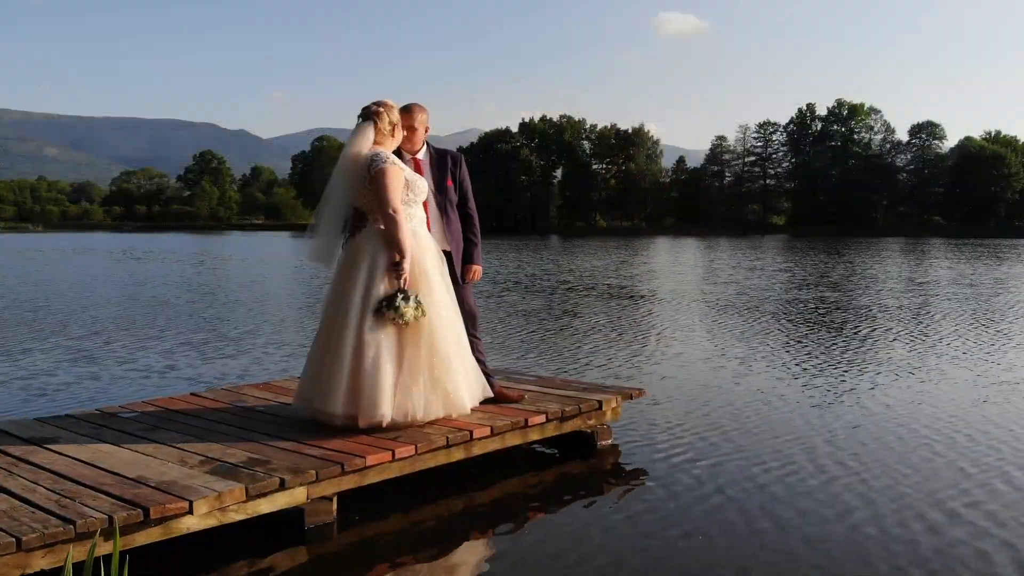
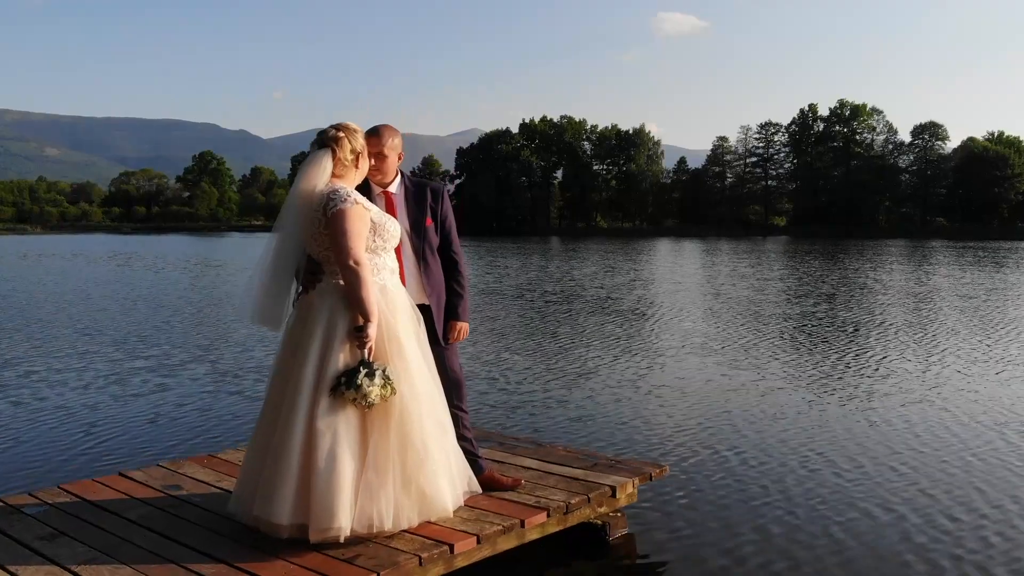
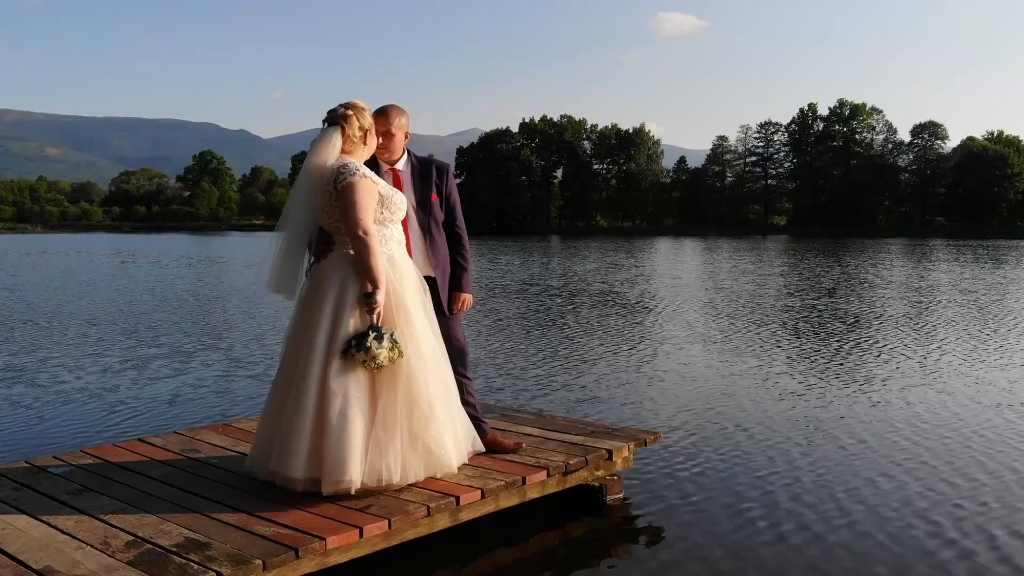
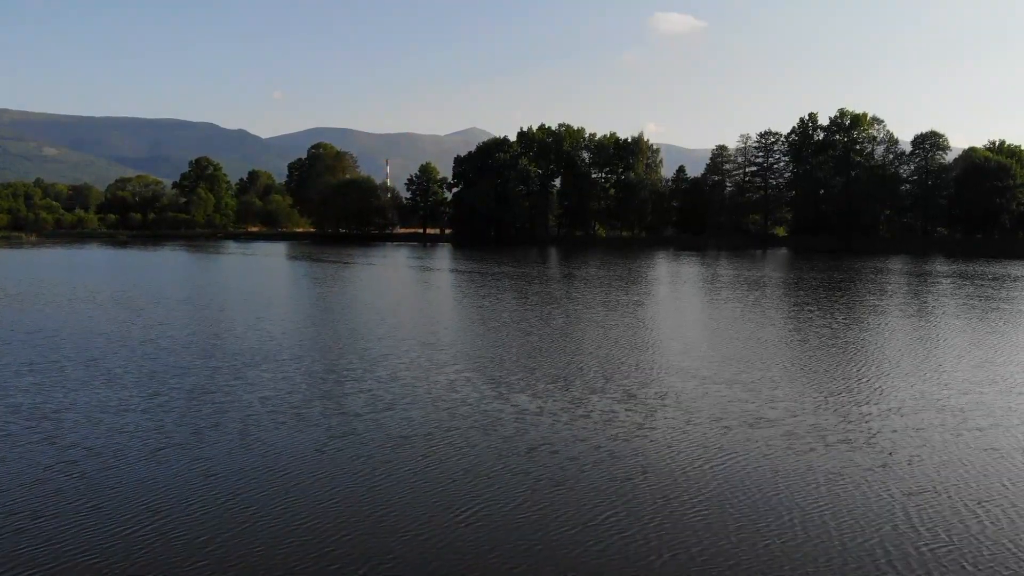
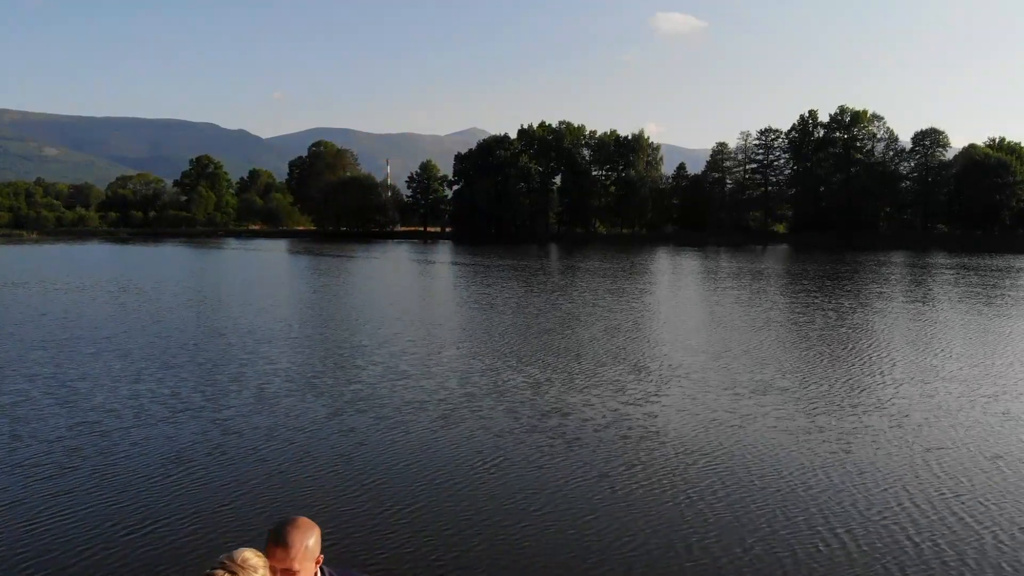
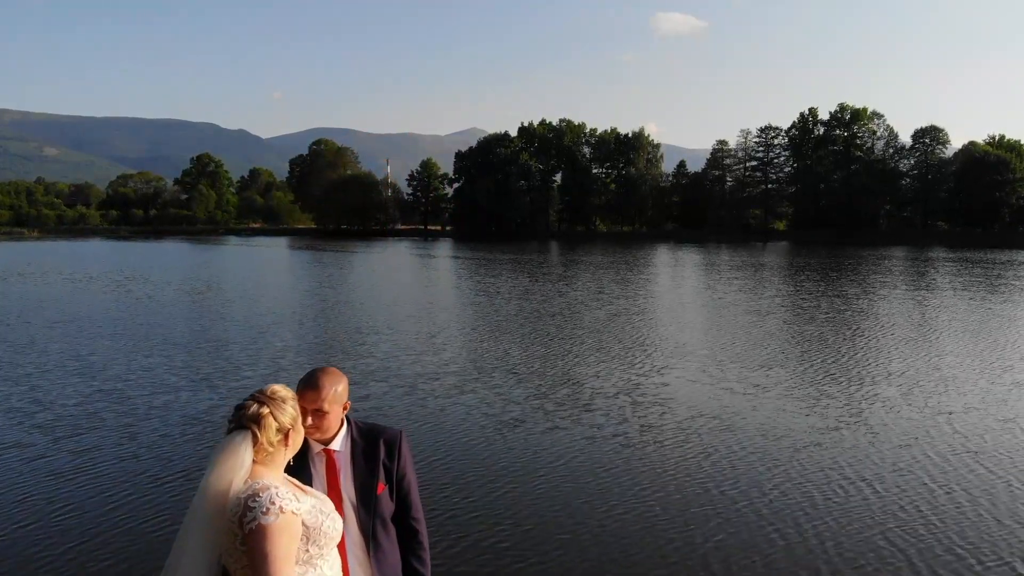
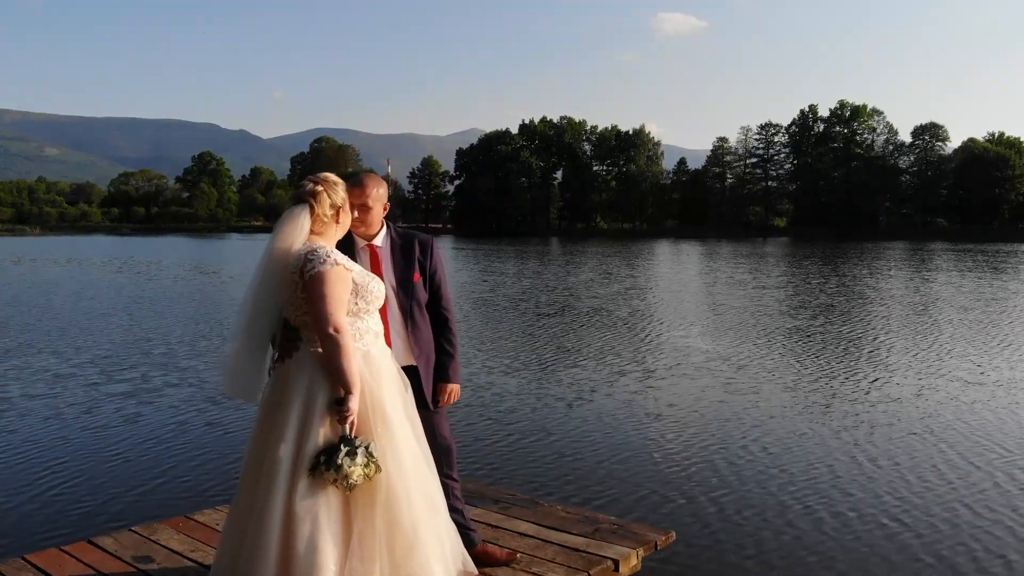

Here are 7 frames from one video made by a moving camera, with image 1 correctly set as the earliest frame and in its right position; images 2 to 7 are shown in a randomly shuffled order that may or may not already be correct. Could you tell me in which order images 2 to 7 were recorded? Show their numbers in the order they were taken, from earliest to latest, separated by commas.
3, 2, 7, 6, 5, 4
